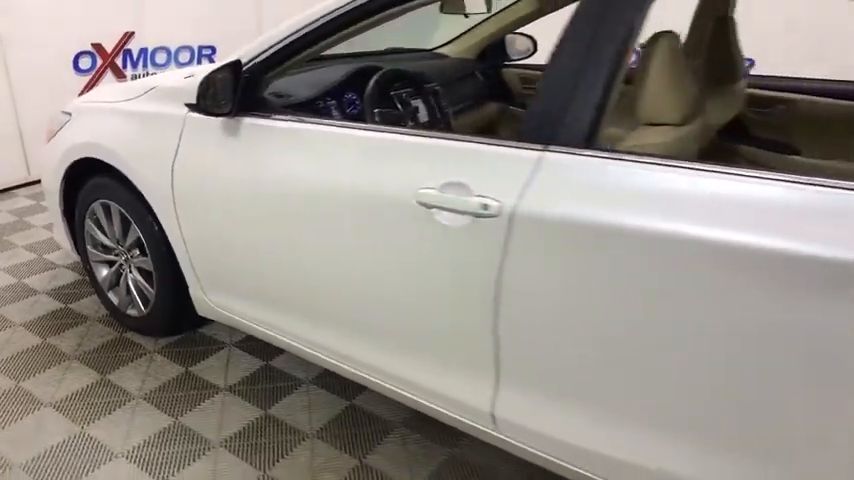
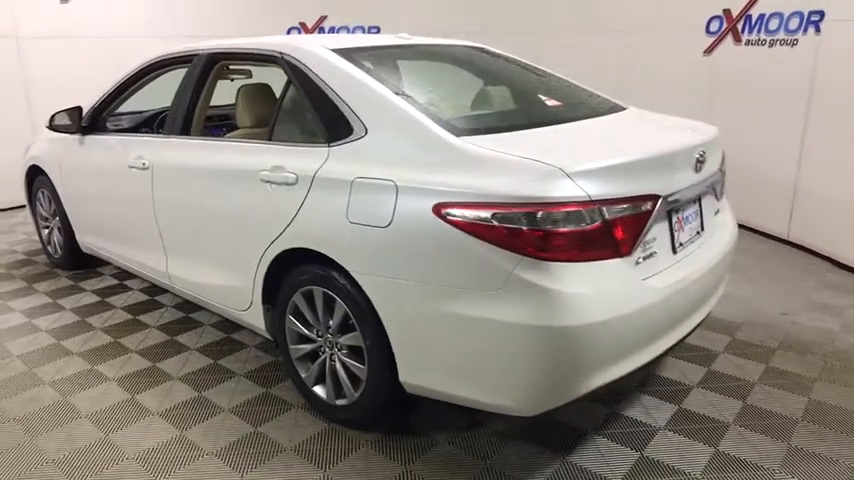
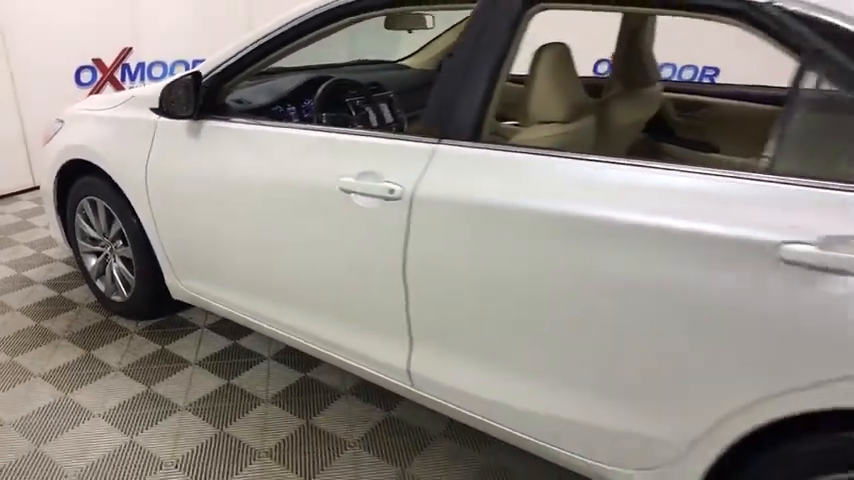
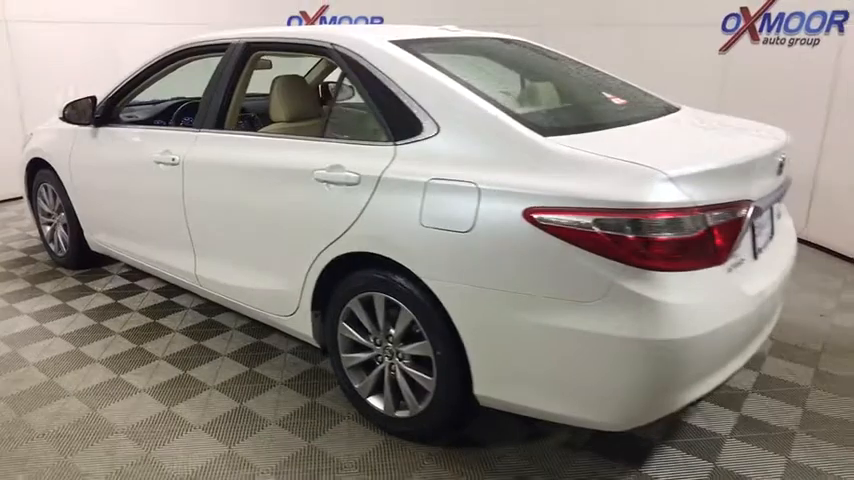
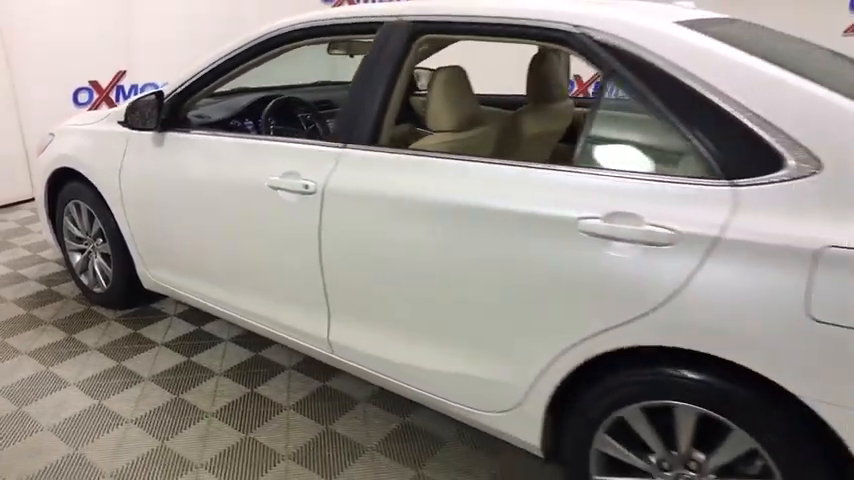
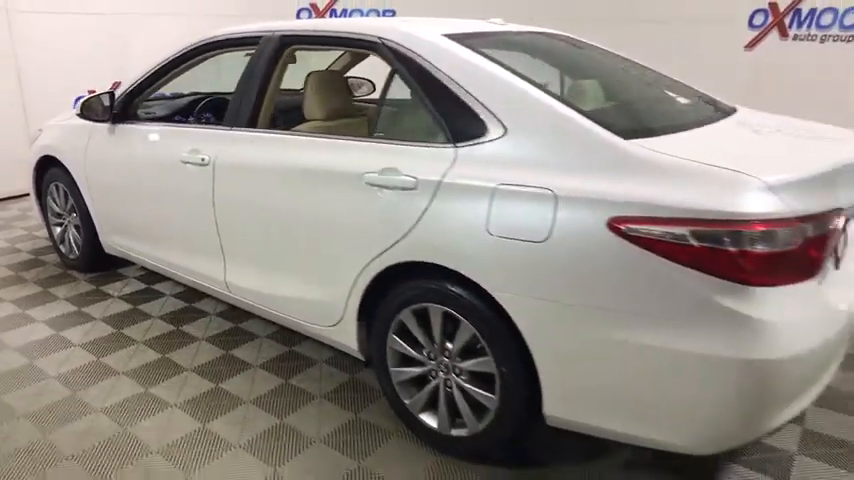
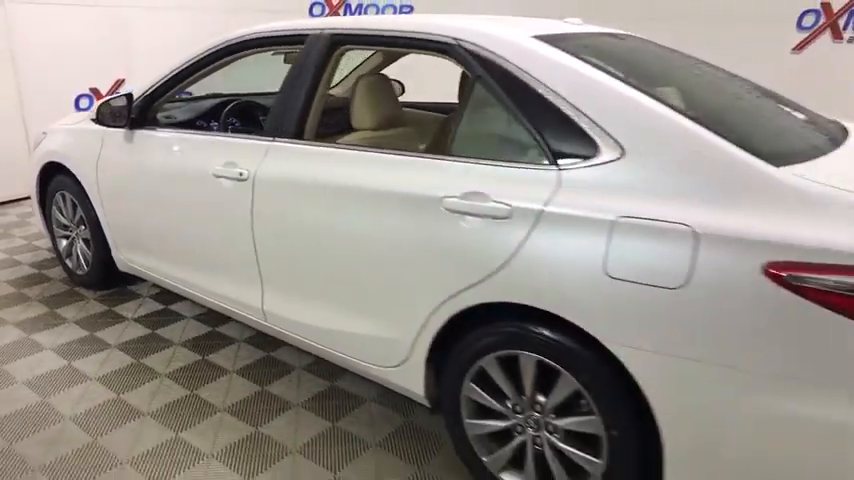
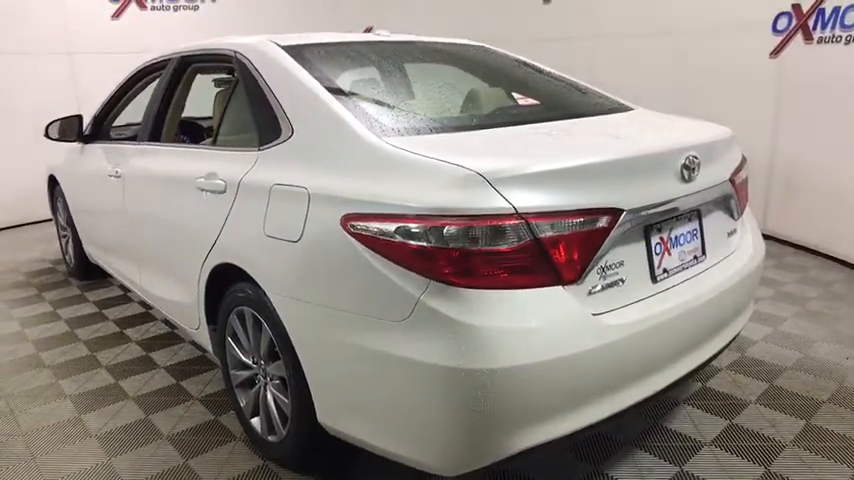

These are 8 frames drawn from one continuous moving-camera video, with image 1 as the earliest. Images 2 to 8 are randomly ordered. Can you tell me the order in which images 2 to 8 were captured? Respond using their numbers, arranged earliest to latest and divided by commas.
3, 5, 7, 6, 4, 2, 8
